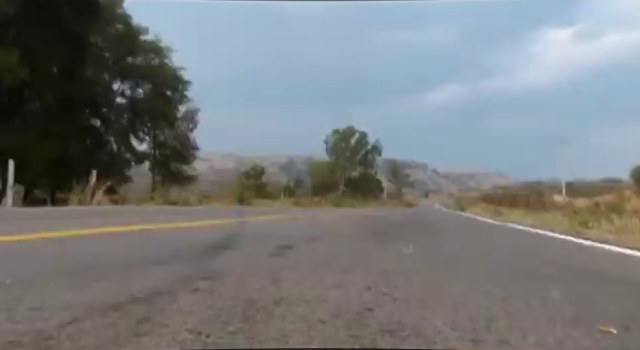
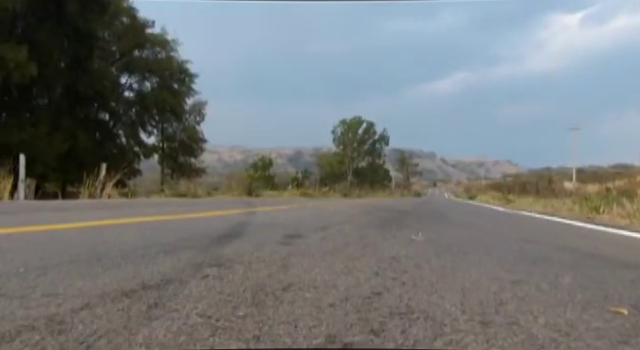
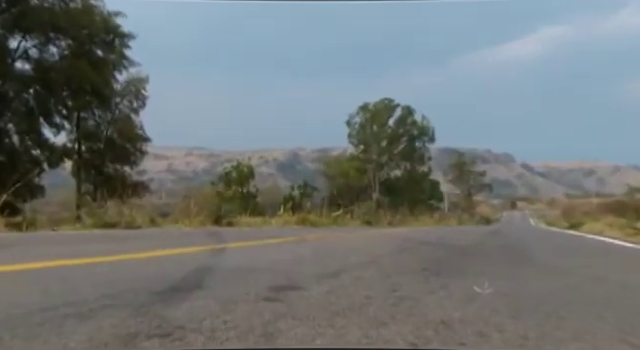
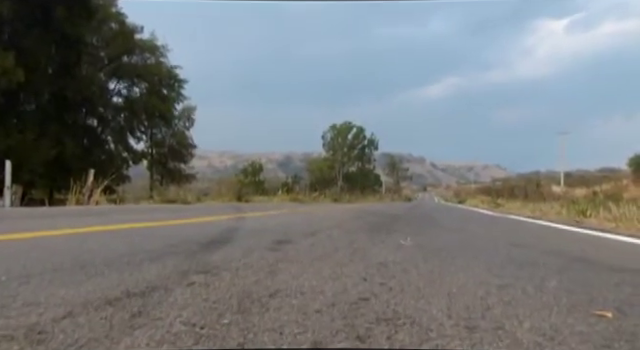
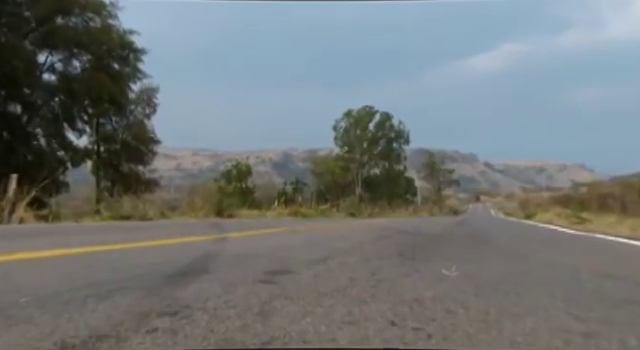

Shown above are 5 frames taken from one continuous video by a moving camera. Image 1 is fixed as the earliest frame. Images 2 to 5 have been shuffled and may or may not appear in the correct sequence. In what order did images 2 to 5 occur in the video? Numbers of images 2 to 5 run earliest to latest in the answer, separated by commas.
2, 4, 5, 3
